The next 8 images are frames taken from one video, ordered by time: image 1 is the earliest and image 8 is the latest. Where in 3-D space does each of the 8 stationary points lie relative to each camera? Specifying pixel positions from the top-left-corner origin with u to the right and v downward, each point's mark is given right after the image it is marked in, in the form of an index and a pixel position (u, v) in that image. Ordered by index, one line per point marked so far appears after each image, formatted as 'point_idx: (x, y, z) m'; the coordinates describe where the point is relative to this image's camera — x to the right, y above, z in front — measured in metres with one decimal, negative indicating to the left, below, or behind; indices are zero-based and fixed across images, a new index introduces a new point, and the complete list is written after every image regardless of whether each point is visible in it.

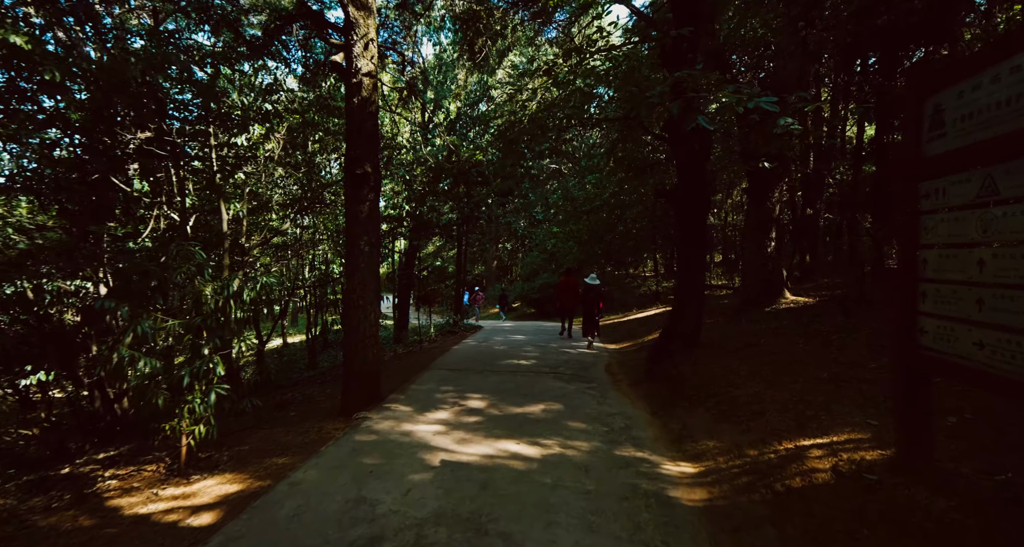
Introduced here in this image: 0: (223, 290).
0: (-2.7, -0.2, +5.4) m
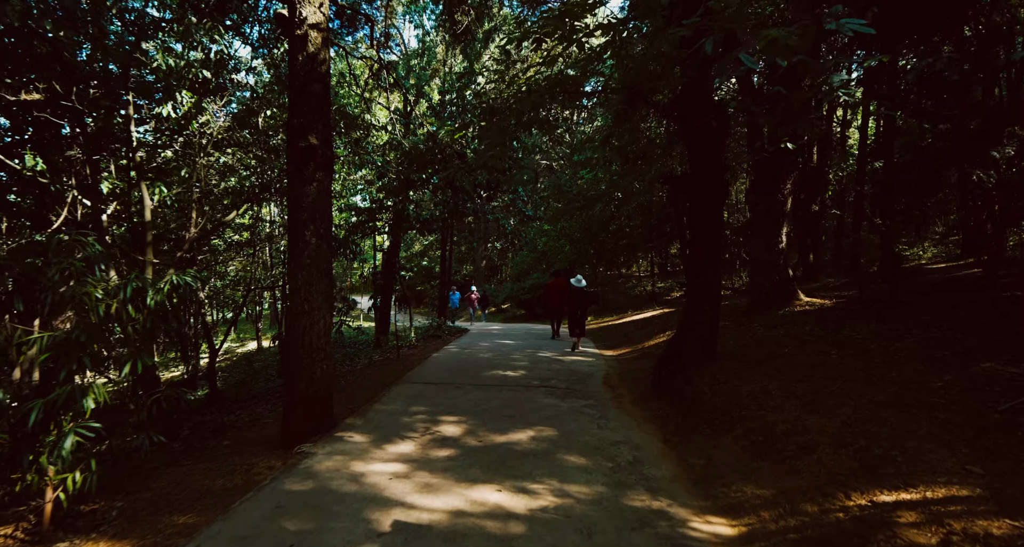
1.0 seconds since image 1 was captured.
0: (-2.9, -0.1, +4.2) m
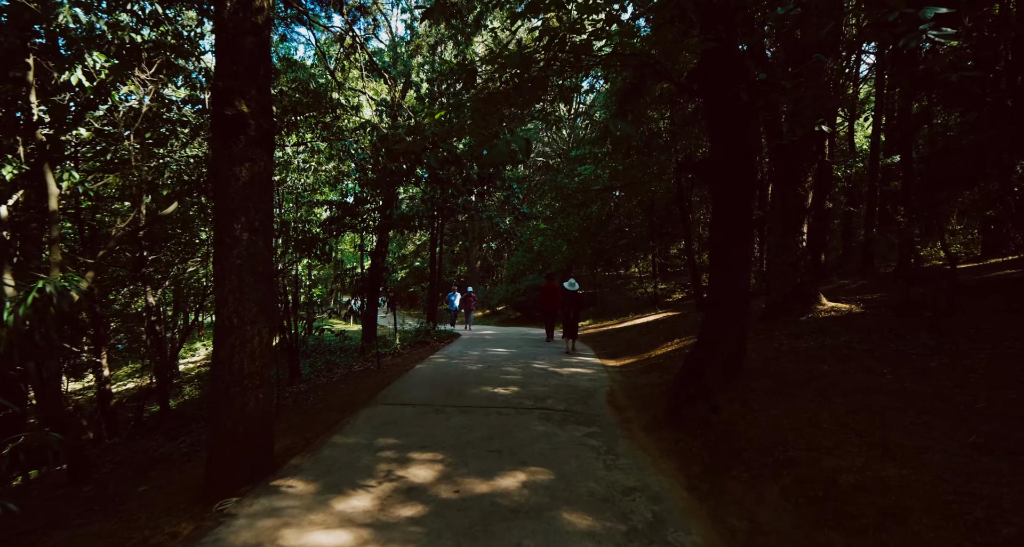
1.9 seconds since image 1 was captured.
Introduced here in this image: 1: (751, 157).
0: (-3.0, -0.2, +3.1) m
1: (+2.4, +1.2, +5.8) m
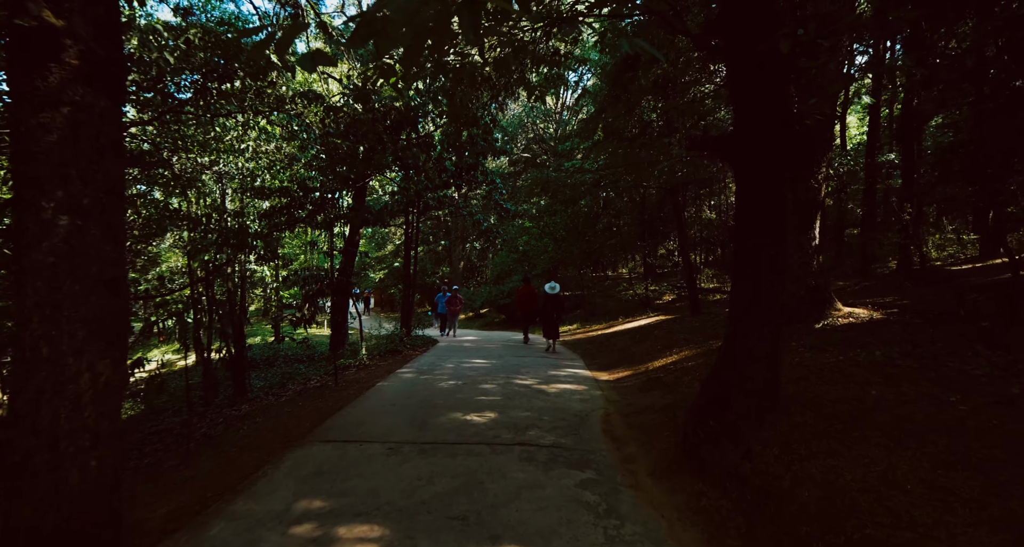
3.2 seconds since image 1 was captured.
0: (-3.1, -0.2, +1.8) m
1: (+2.2, +1.2, +4.6) m
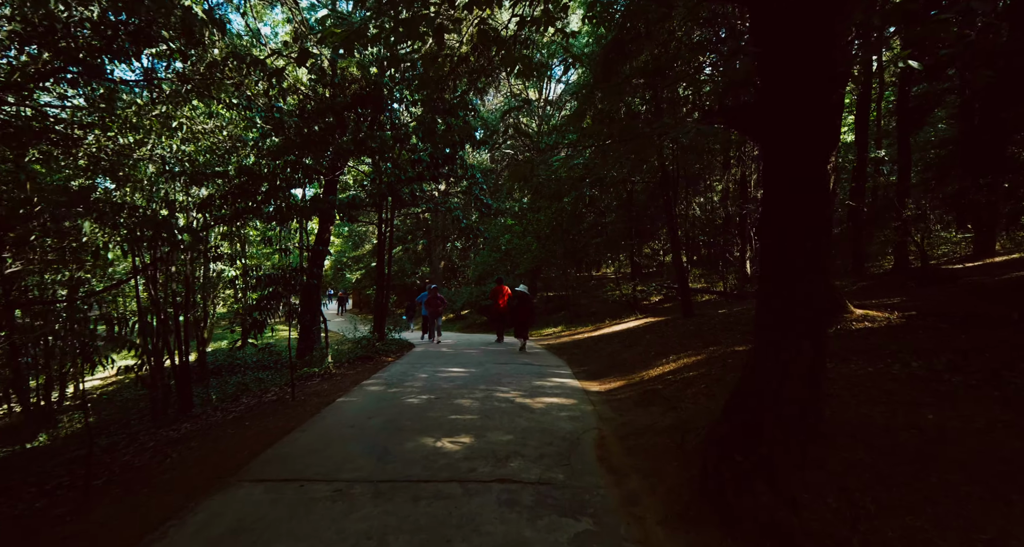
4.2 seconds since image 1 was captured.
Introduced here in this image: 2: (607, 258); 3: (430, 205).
0: (-3.2, -0.2, +0.8) m
1: (+2.1, +1.2, +3.8) m
2: (+3.1, +0.5, +18.8) m
3: (-2.2, +1.8, +15.1) m
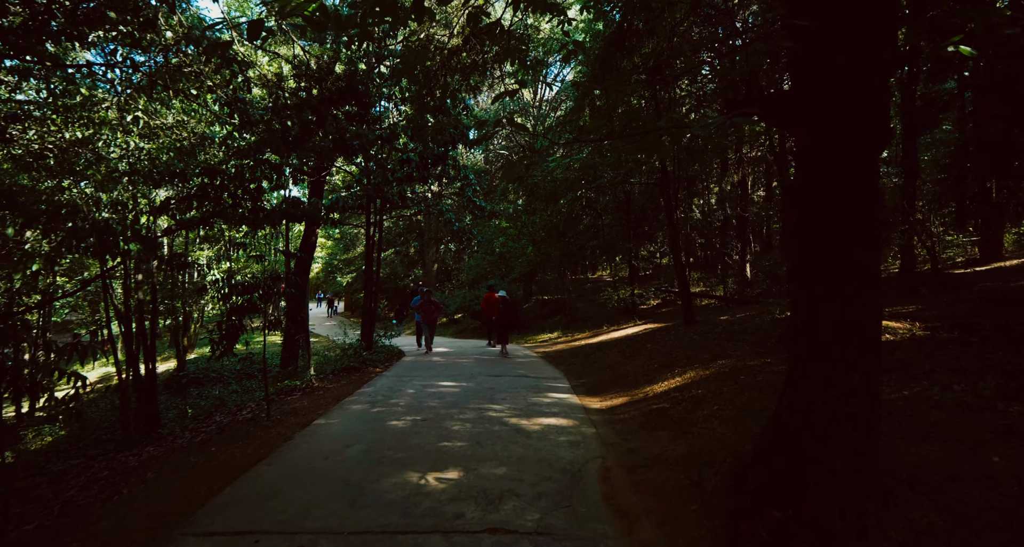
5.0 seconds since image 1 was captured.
0: (-3.2, -0.3, +0.1) m
1: (+2.0, +1.1, +3.2) m
2: (+3.0, +0.4, +18.2) m
3: (-2.3, +1.7, +14.5) m
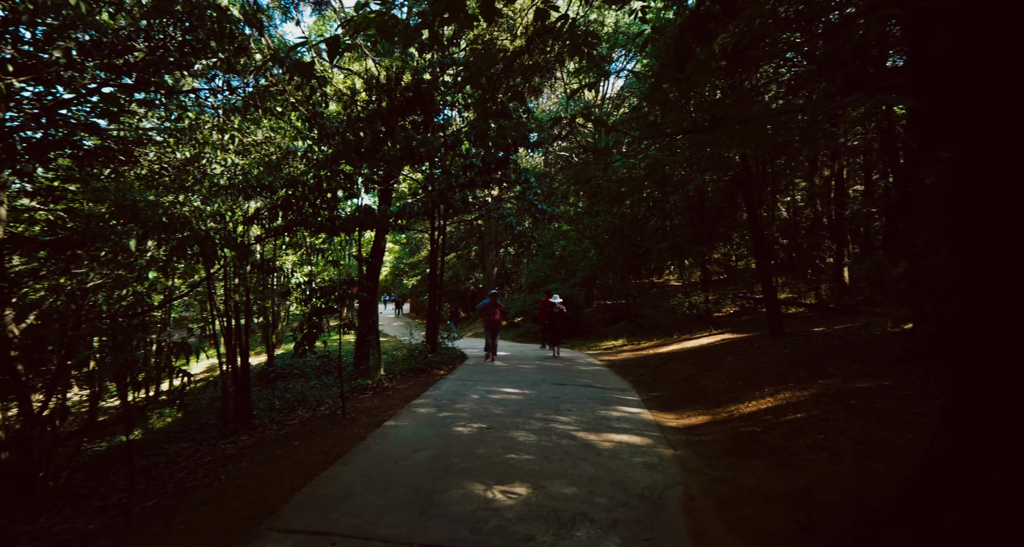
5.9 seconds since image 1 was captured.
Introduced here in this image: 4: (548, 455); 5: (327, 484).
0: (-3.1, -0.3, 0.0) m
1: (+2.4, +1.0, +2.5) m
2: (+4.9, +0.2, +17.4) m
3: (-0.7, +1.6, +14.2) m
4: (+0.3, -1.7, +5.3) m
5: (-1.7, -1.8, +5.0) m
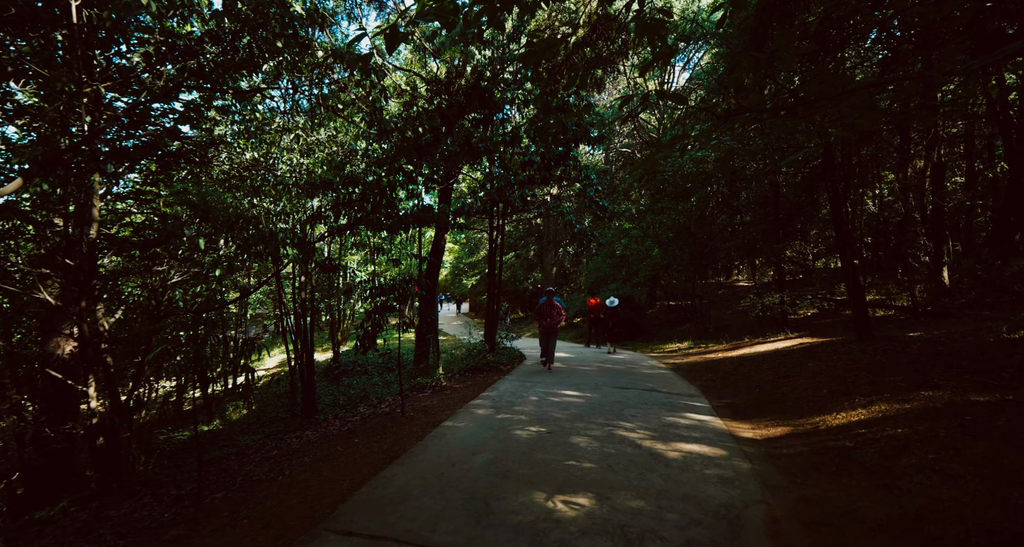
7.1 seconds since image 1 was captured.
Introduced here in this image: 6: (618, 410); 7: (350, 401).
0: (-3.1, -0.2, 0.0) m
1: (+2.7, +1.0, +1.9) m
2: (+6.7, +0.2, +16.5) m
3: (+0.7, +1.6, +13.9) m
4: (+0.9, -1.7, +4.9) m
5: (-1.2, -1.8, +4.8) m
6: (+1.4, -1.7, +7.2) m
7: (-3.3, -2.5, +11.1) m
